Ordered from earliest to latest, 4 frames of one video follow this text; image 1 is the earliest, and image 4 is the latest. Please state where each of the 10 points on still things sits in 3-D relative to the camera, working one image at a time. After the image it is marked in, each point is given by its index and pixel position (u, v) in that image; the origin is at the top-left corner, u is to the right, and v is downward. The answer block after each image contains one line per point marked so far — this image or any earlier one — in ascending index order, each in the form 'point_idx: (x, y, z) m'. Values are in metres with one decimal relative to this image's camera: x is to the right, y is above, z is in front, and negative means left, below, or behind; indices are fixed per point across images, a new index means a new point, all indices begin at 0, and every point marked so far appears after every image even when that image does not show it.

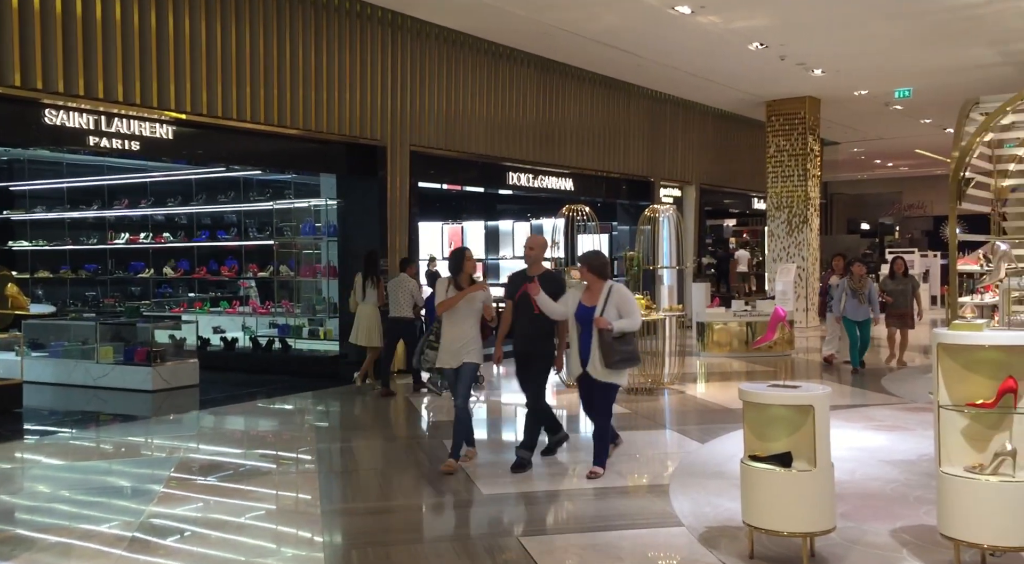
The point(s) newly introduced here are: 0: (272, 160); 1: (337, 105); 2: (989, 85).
0: (-2.3, +1.2, +8.4) m
1: (-1.7, +1.8, +8.8) m
2: (+6.5, +2.7, +12.0) m
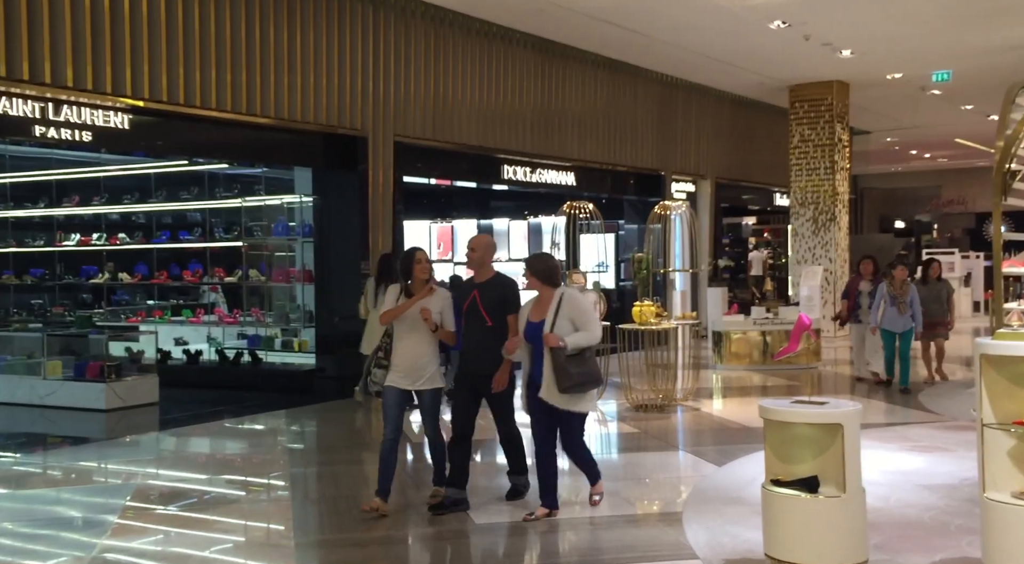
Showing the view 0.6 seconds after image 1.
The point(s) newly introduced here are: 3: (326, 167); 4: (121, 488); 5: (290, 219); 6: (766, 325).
0: (-2.3, +1.1, +7.6) m
1: (-1.8, +1.7, +8.0) m
2: (+6.5, +2.7, +11.1) m
3: (-1.7, +1.1, +8.3) m
4: (-2.8, -1.4, +6.2) m
5: (-2.2, +0.6, +8.5) m
6: (+2.9, -0.5, +9.9) m
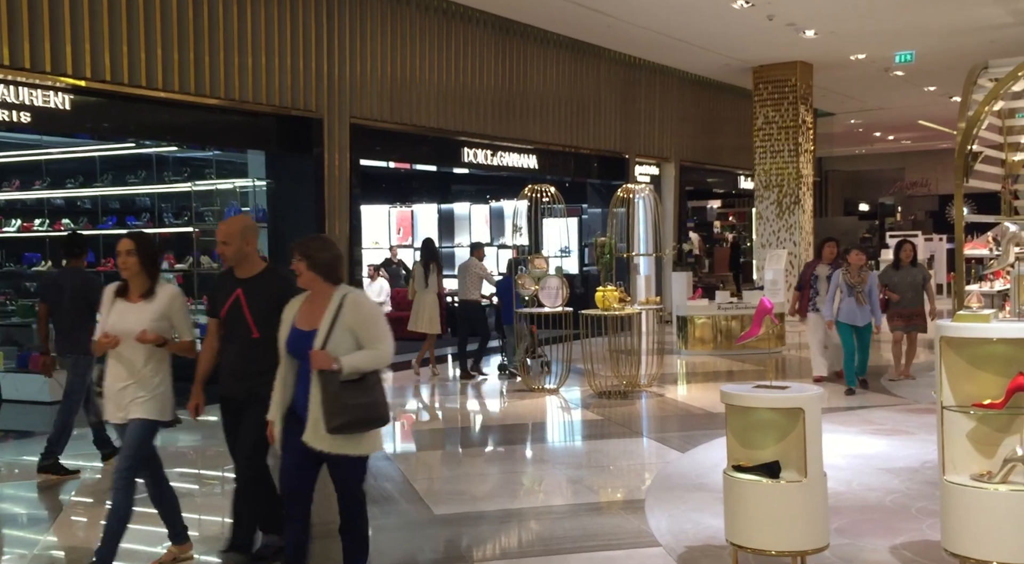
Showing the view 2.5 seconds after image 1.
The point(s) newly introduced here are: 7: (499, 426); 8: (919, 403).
0: (-2.6, +1.2, +7.3) m
1: (-2.1, +1.8, +7.7) m
2: (+6.0, +2.9, +11.2) m
3: (-2.1, +1.2, +8.0) m
4: (-3.0, -1.4, +5.9) m
5: (-2.5, +0.7, +8.3) m
6: (+2.4, -0.3, +9.8) m
7: (-0.1, -1.1, +7.3) m
8: (+3.7, -1.1, +8.0) m
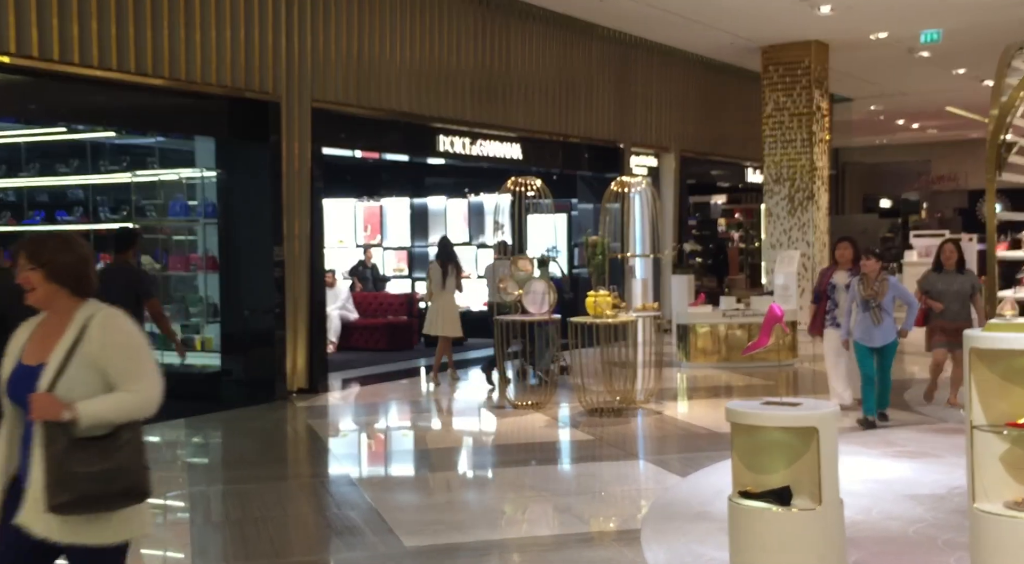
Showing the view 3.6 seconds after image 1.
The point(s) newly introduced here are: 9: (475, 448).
0: (-2.8, +1.2, +6.4) m
1: (-2.3, +1.8, +6.8) m
2: (+5.8, +2.8, +10.4) m
3: (-2.3, +1.2, +7.2) m
4: (-3.2, -1.4, +5.1) m
5: (-2.7, +0.7, +7.4) m
6: (+2.3, -0.4, +9.0) m
7: (-0.3, -1.2, +6.4) m
8: (+3.5, -1.1, +7.2) m
9: (-0.3, -1.2, +6.5) m
